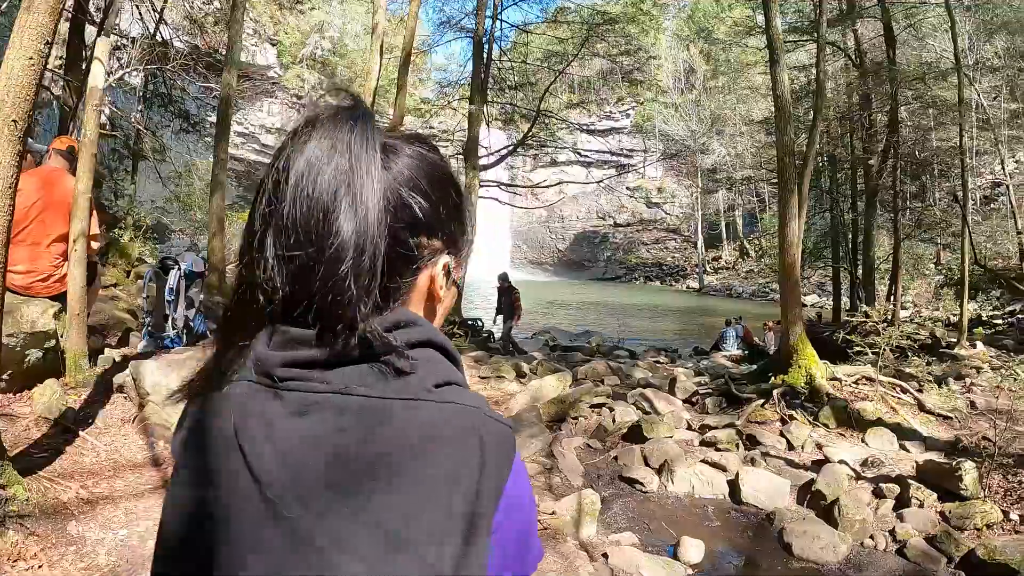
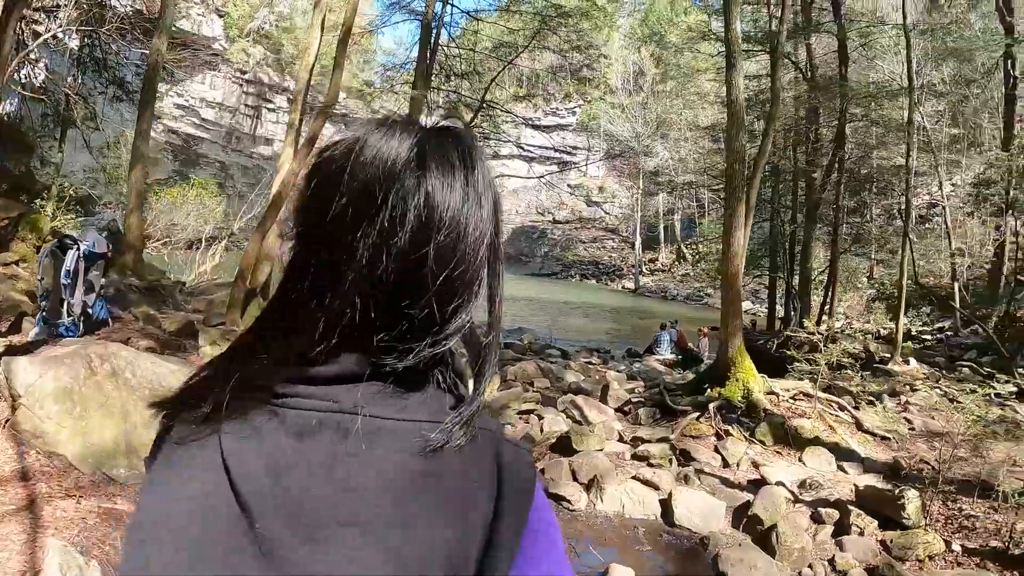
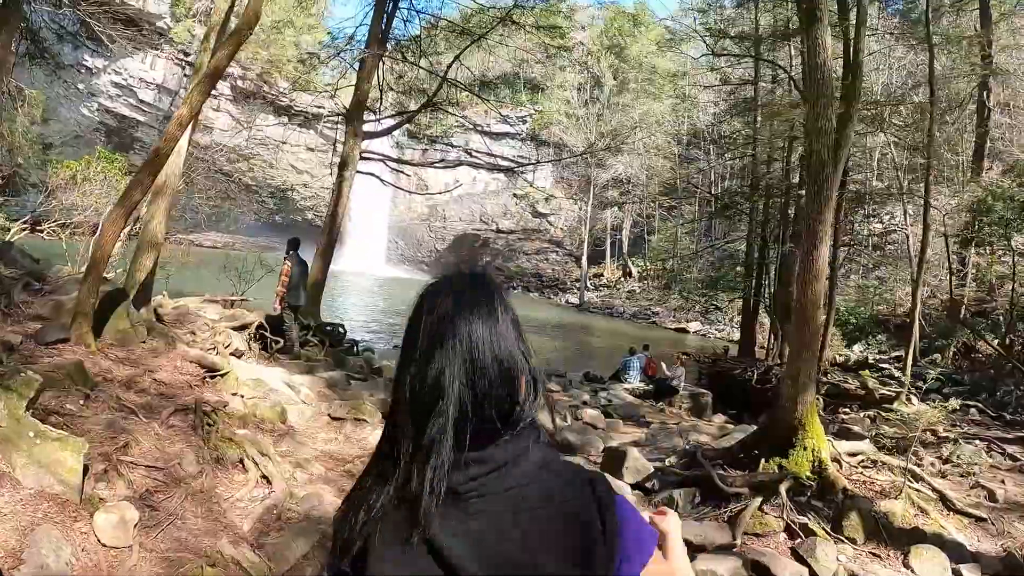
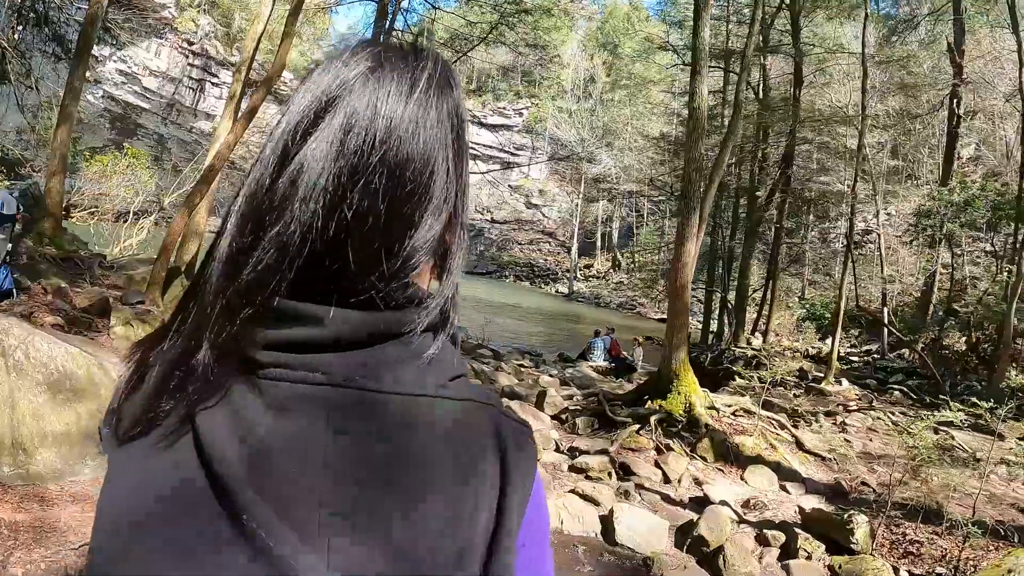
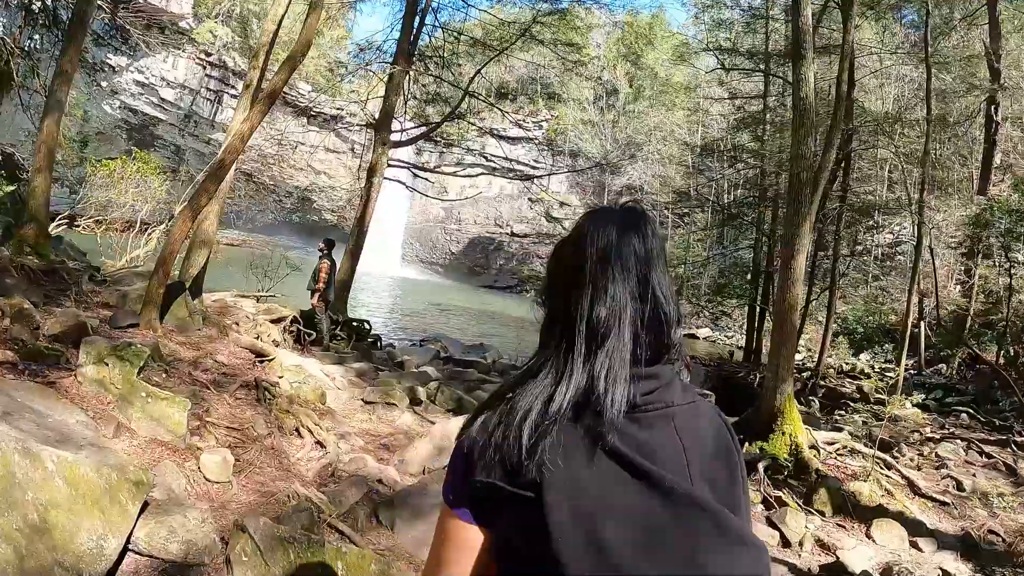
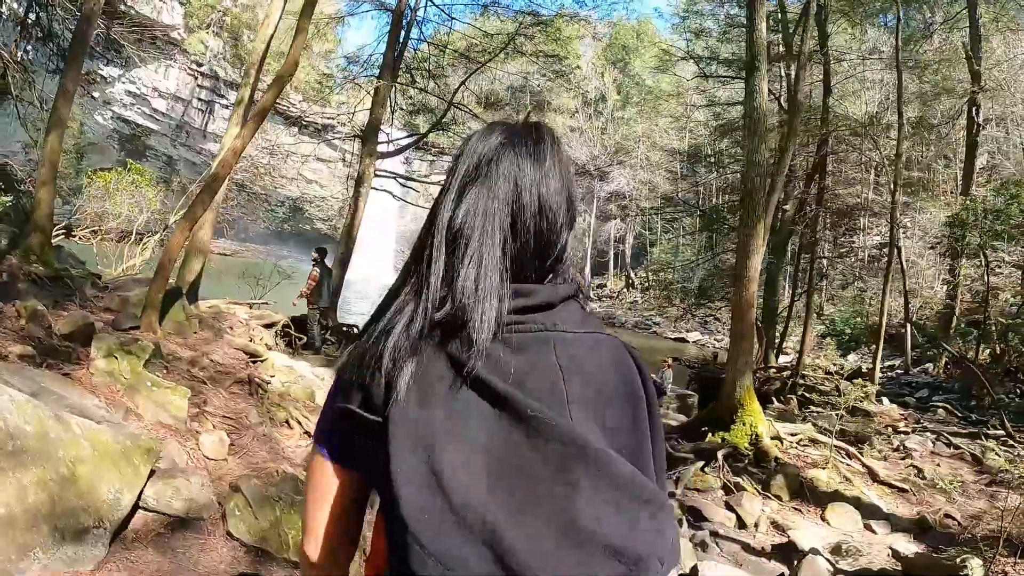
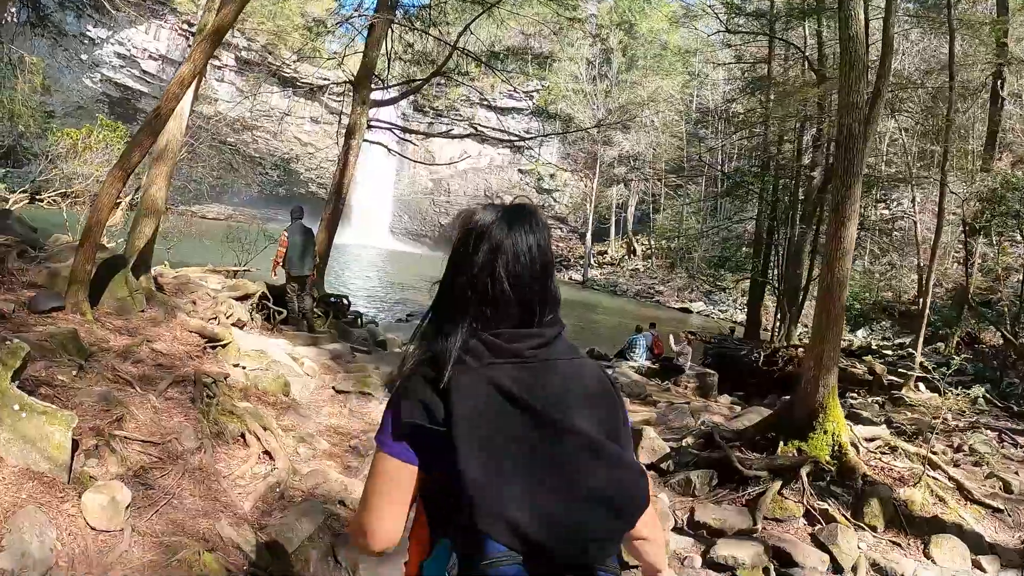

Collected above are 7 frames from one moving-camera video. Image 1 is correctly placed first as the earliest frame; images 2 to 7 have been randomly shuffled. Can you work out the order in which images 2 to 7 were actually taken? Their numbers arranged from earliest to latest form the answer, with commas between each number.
2, 4, 6, 5, 3, 7
